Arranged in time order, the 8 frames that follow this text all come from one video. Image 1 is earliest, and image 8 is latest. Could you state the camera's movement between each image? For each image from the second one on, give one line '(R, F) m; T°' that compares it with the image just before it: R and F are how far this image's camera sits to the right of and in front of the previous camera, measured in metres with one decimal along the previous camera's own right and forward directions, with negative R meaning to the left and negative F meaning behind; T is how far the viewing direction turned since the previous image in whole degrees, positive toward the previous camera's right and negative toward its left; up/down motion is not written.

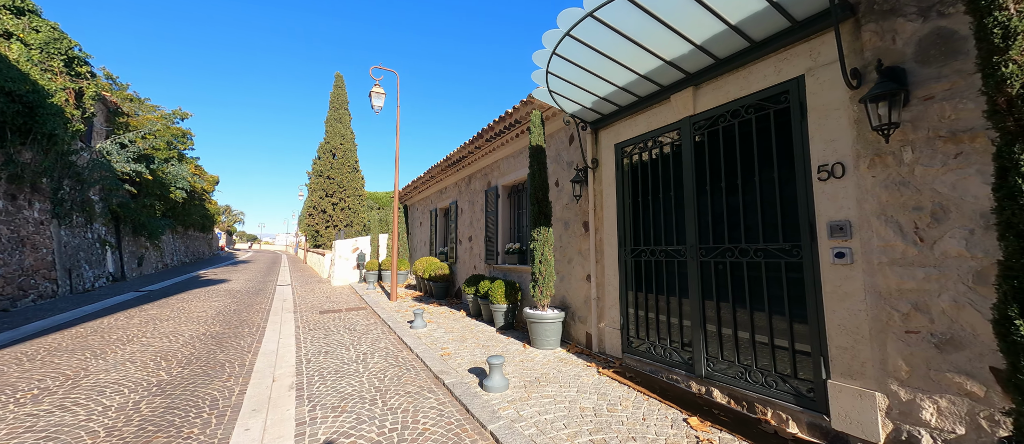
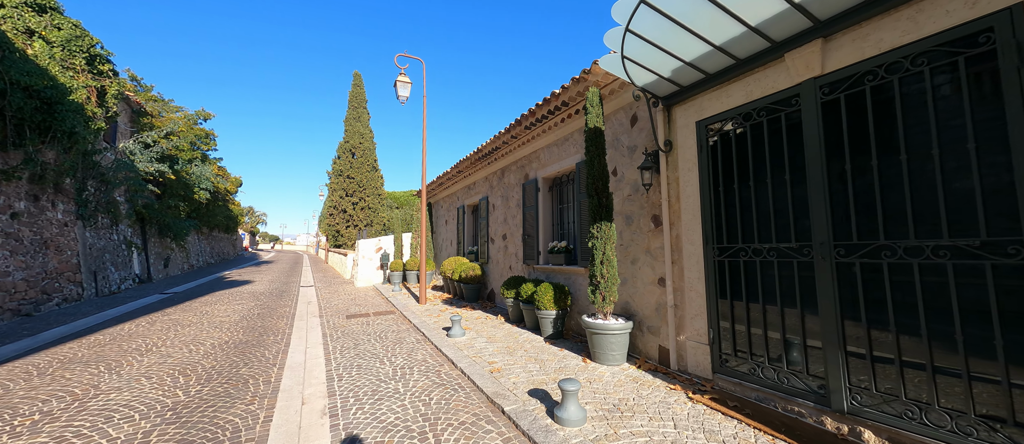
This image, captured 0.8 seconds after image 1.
(-0.5, +0.6) m; -2°
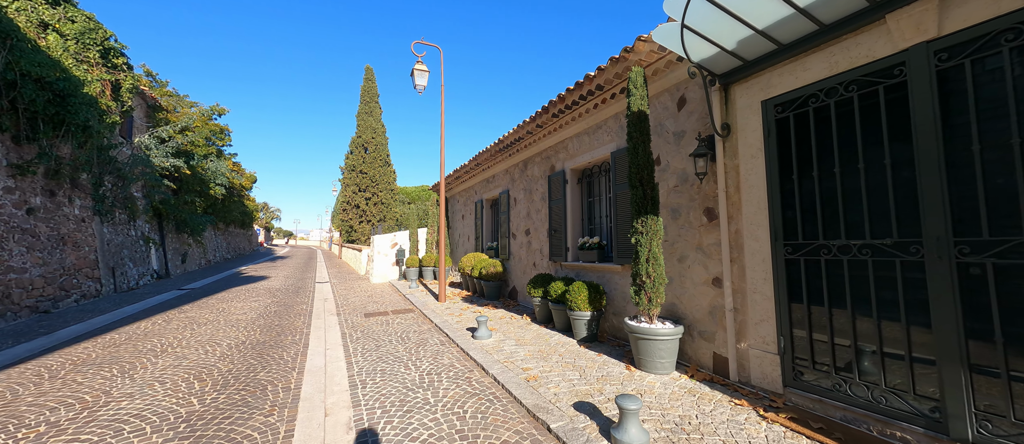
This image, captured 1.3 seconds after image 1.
(-0.3, +0.4) m; -2°
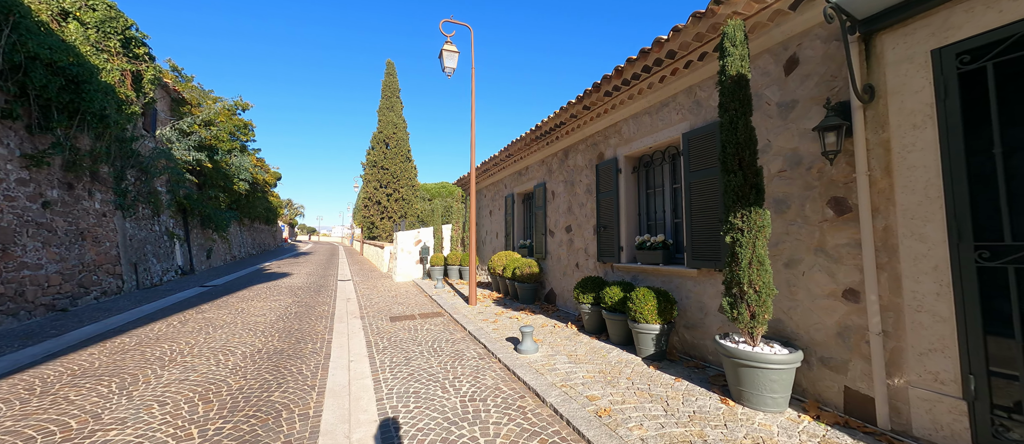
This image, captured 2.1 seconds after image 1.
(-0.4, +0.7) m; -3°
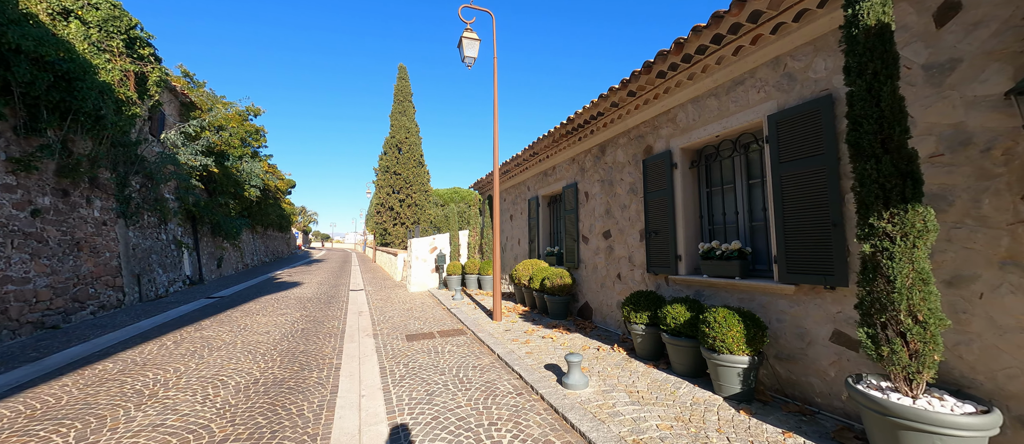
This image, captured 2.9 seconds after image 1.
(-0.3, +0.8) m; -2°
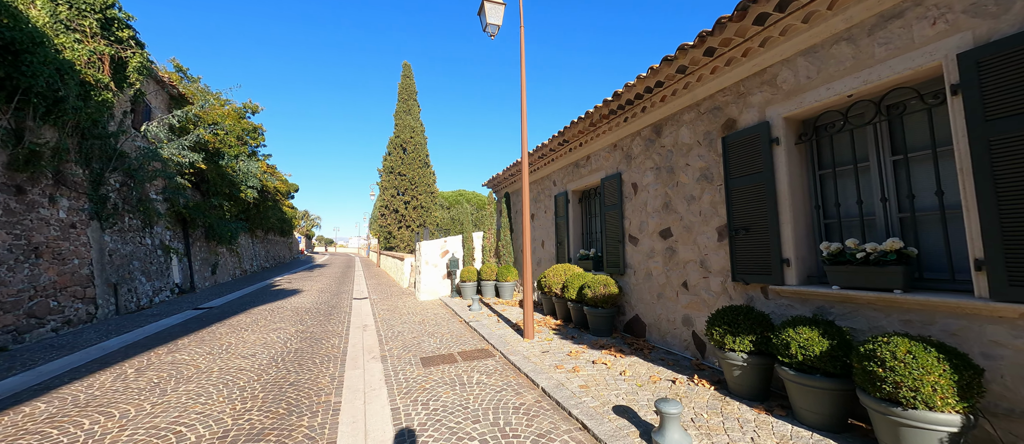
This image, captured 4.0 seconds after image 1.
(-0.4, +1.1) m; 0°
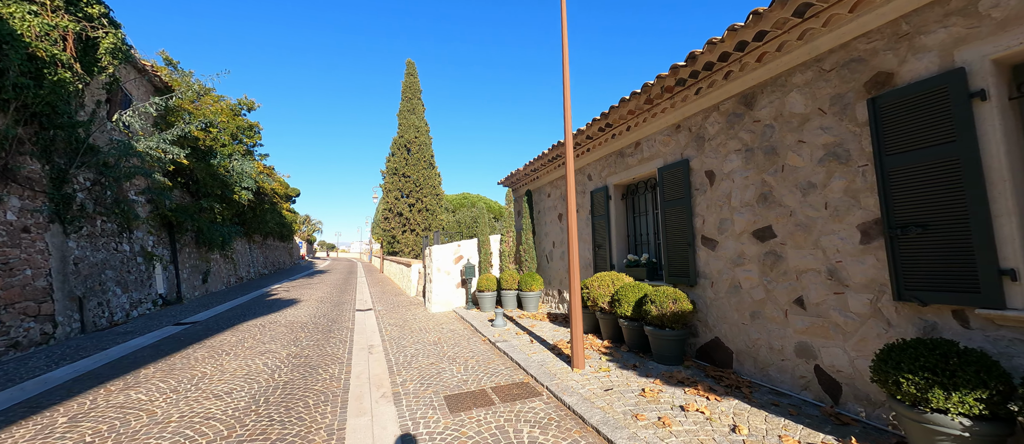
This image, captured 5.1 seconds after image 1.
(-0.5, +1.1) m; 0°
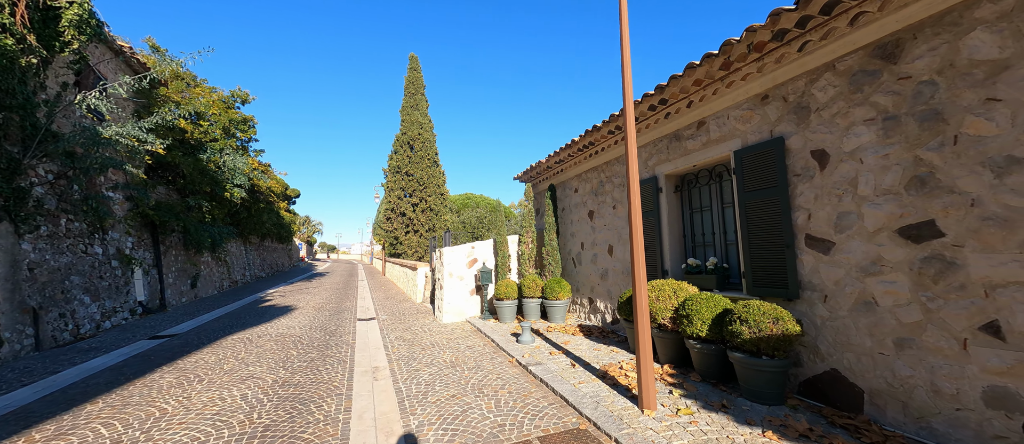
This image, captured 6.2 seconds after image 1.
(-0.4, +1.0) m; 0°
